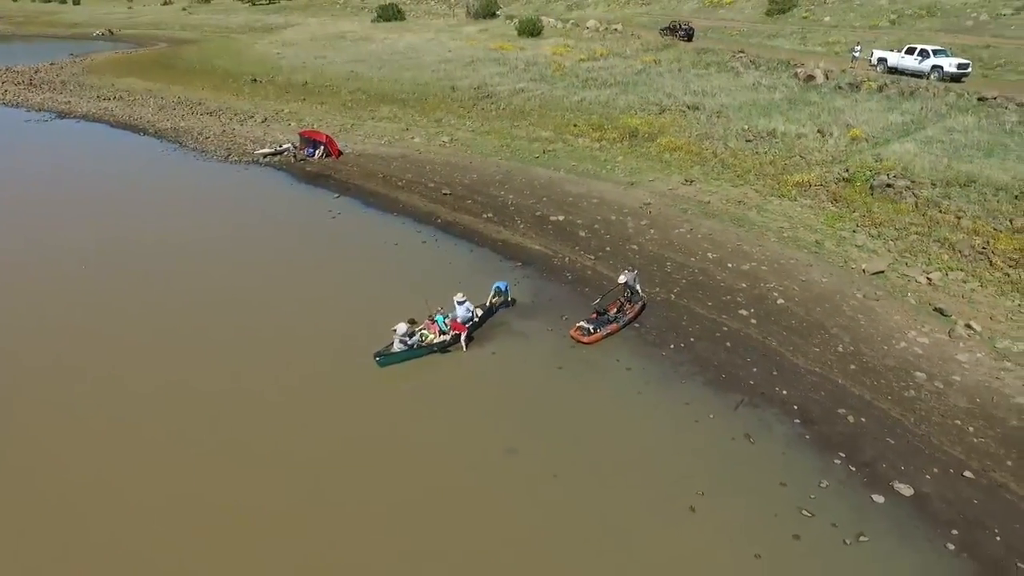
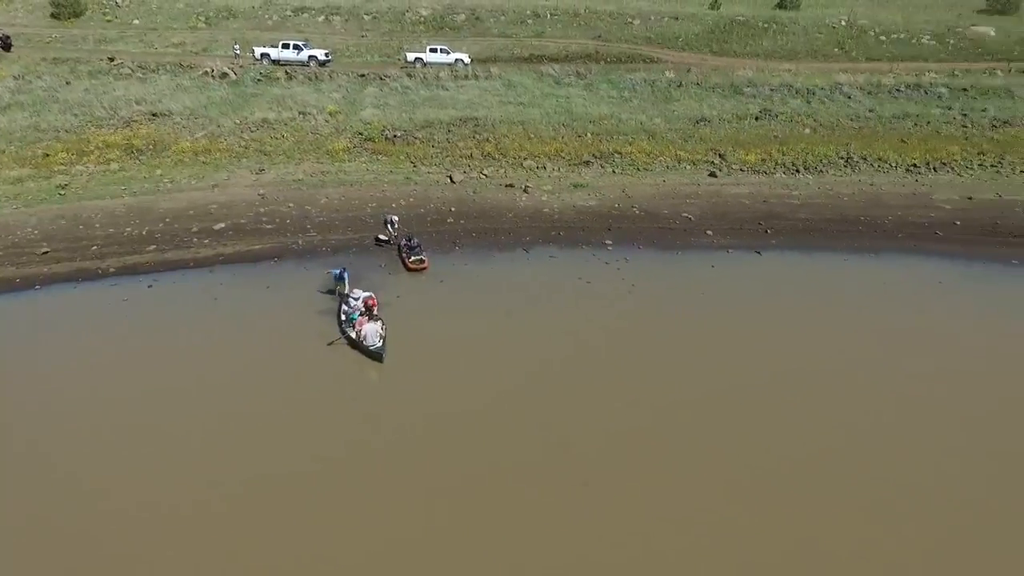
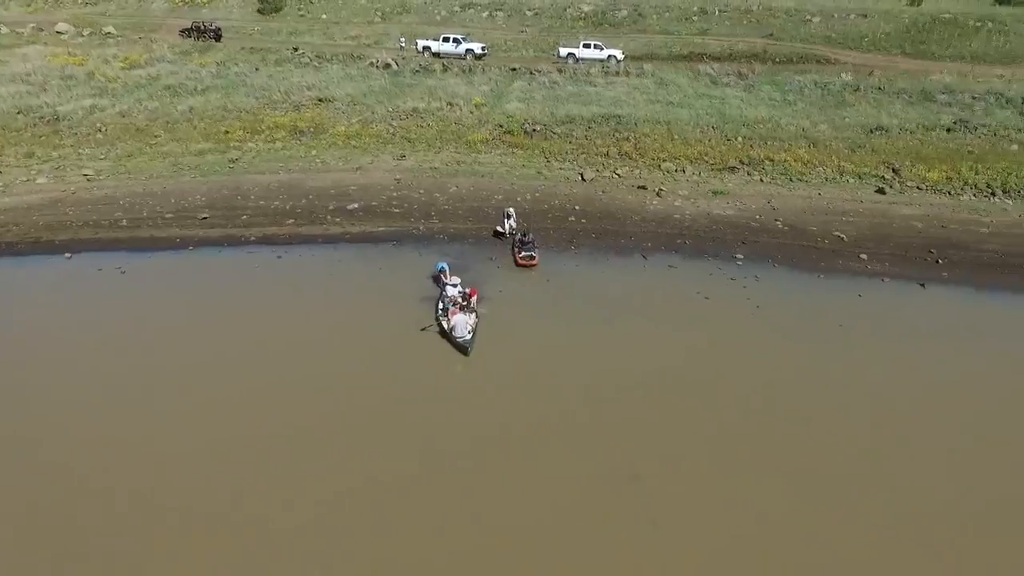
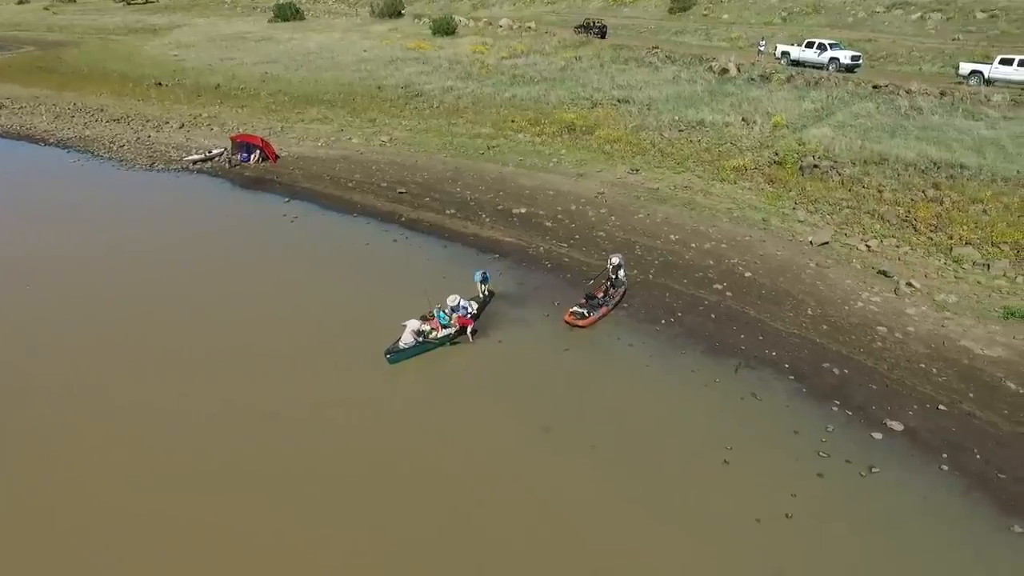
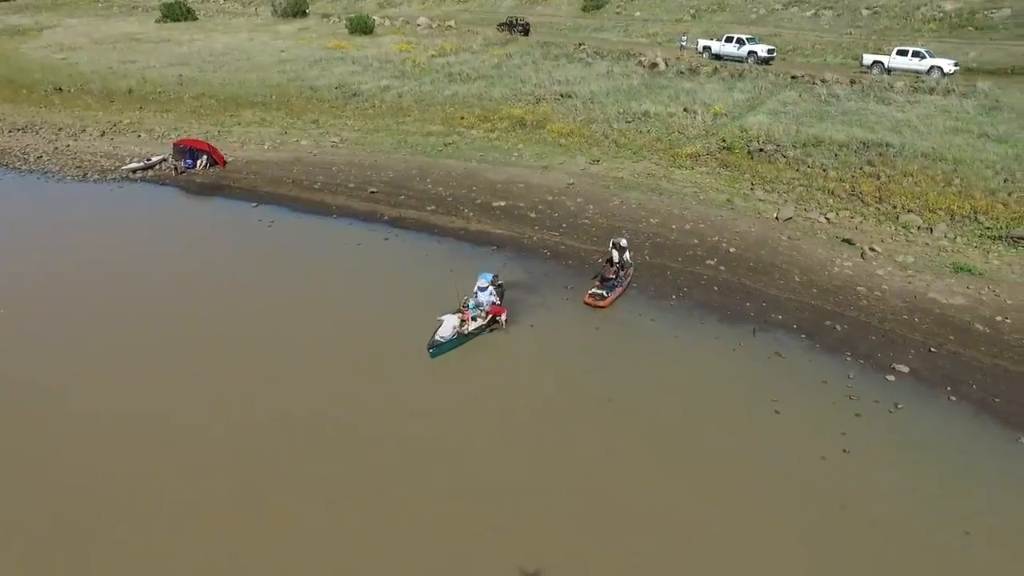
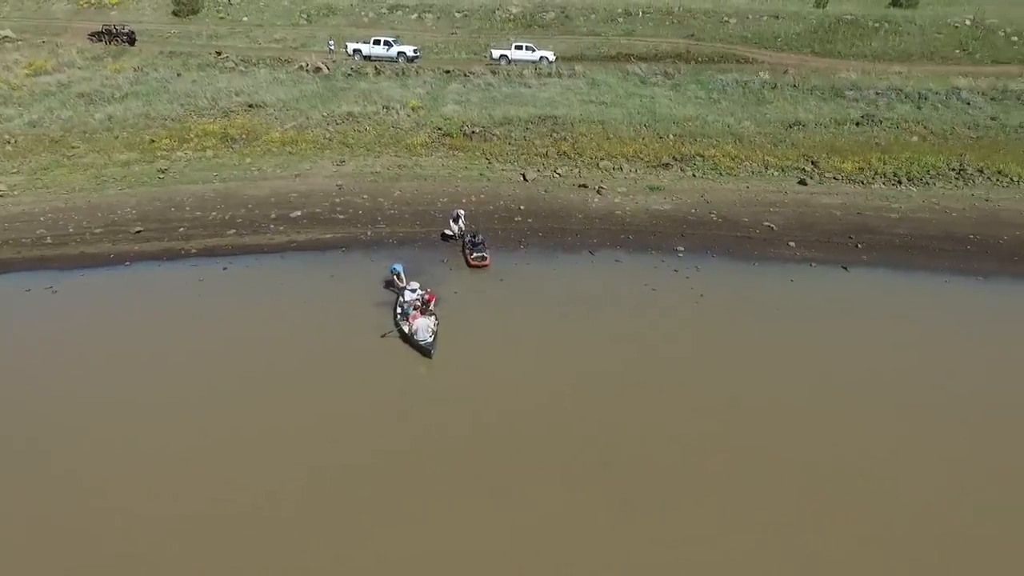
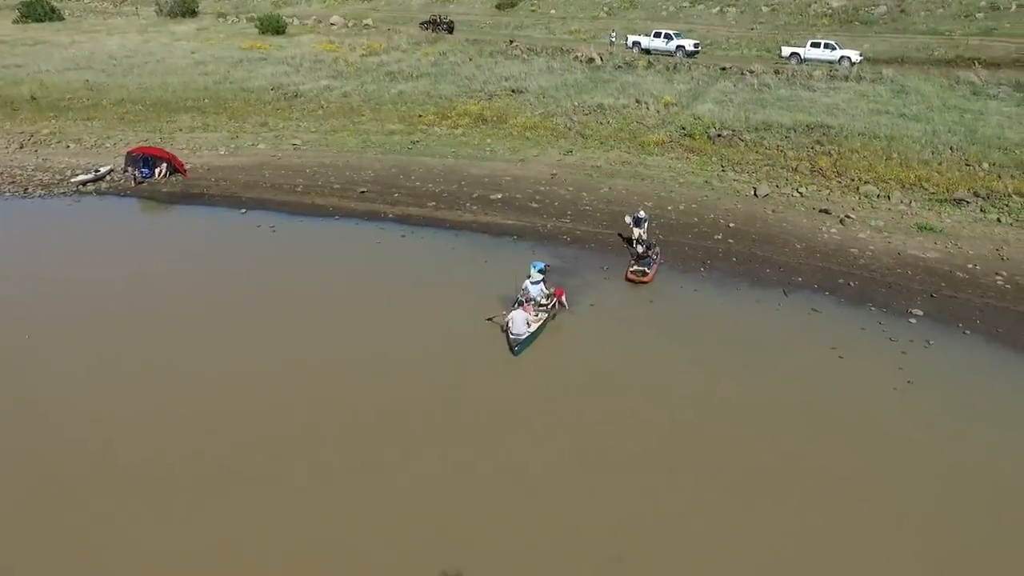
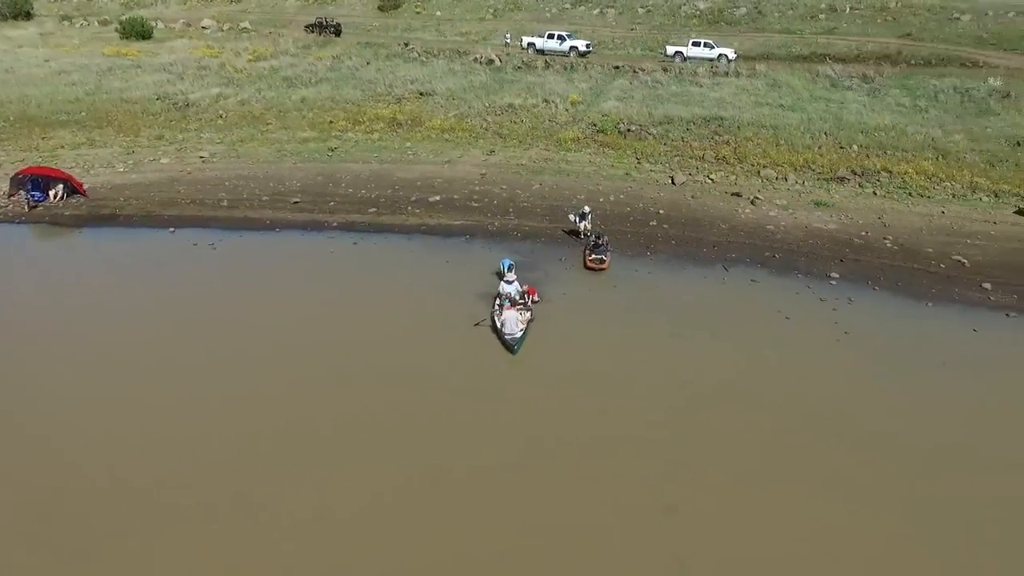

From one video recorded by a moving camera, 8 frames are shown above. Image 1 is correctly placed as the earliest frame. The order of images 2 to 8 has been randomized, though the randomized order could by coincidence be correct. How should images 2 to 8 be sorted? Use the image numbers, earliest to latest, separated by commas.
4, 5, 7, 8, 3, 6, 2
